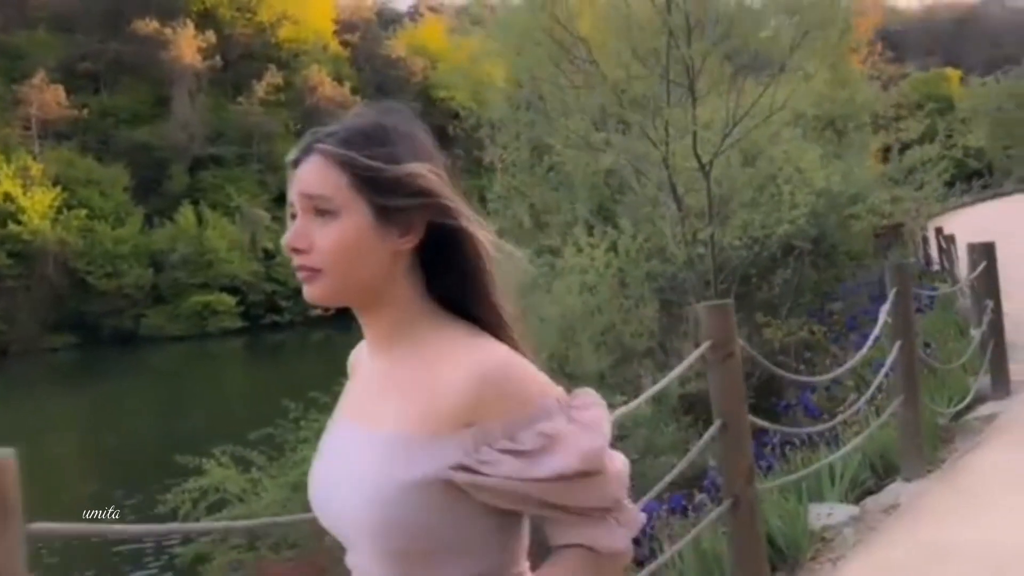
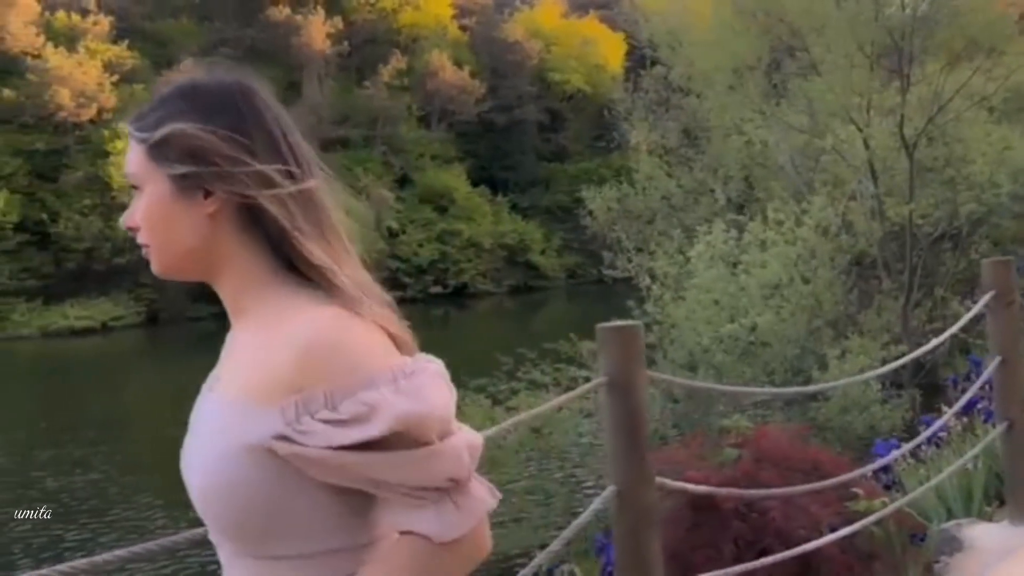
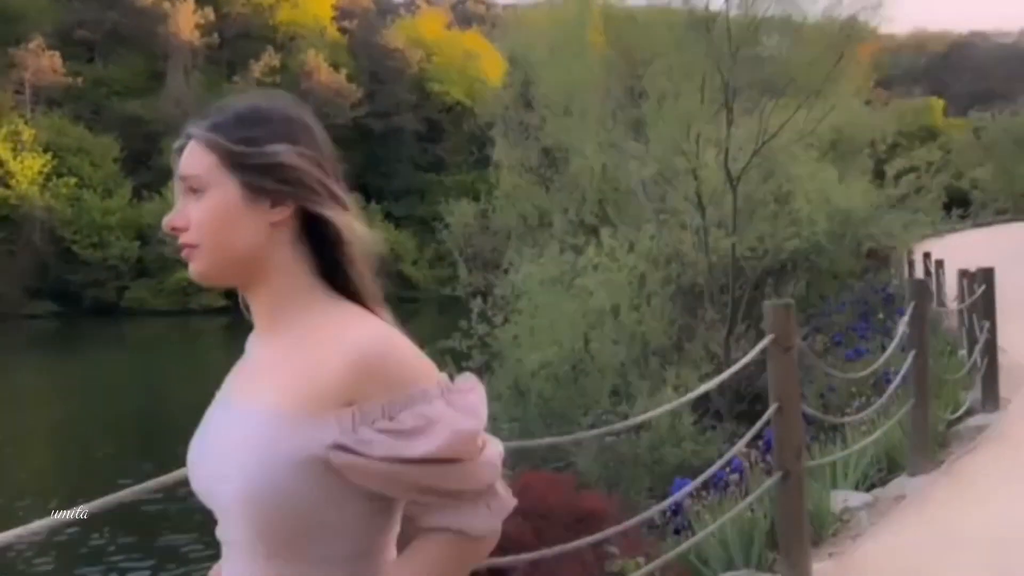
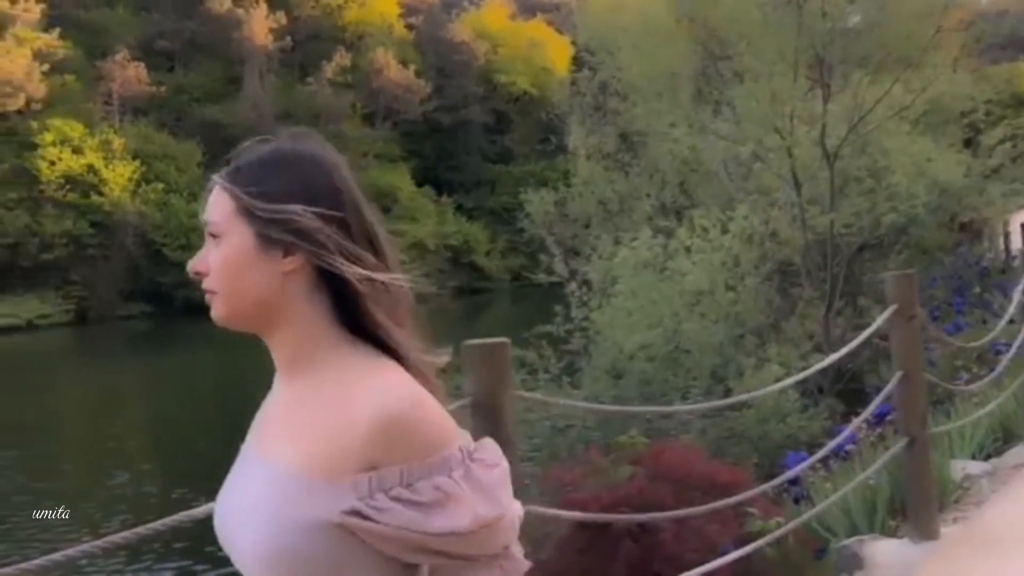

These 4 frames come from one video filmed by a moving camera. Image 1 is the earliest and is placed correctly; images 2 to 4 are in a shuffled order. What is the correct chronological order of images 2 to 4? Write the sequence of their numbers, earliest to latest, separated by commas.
3, 4, 2
